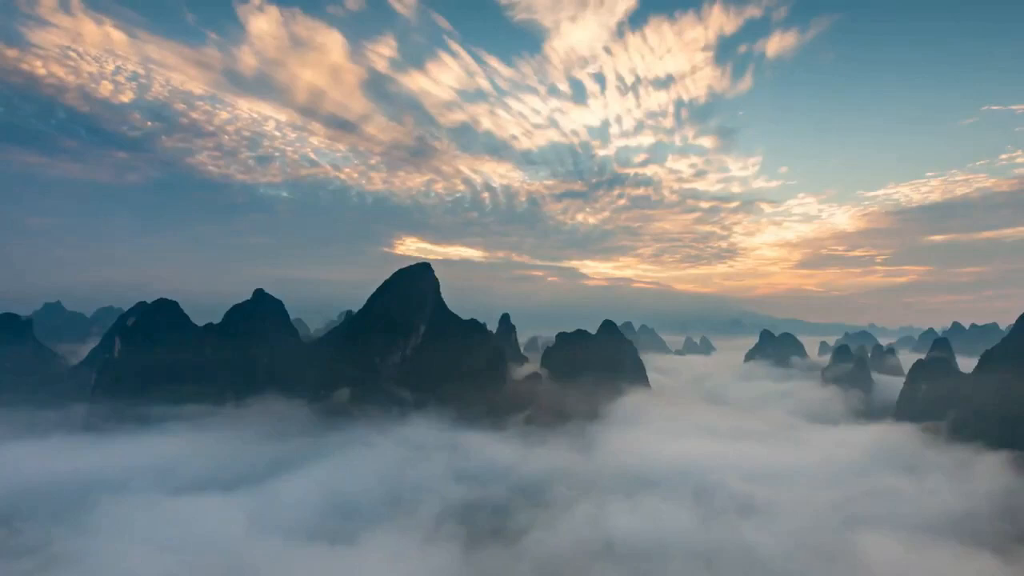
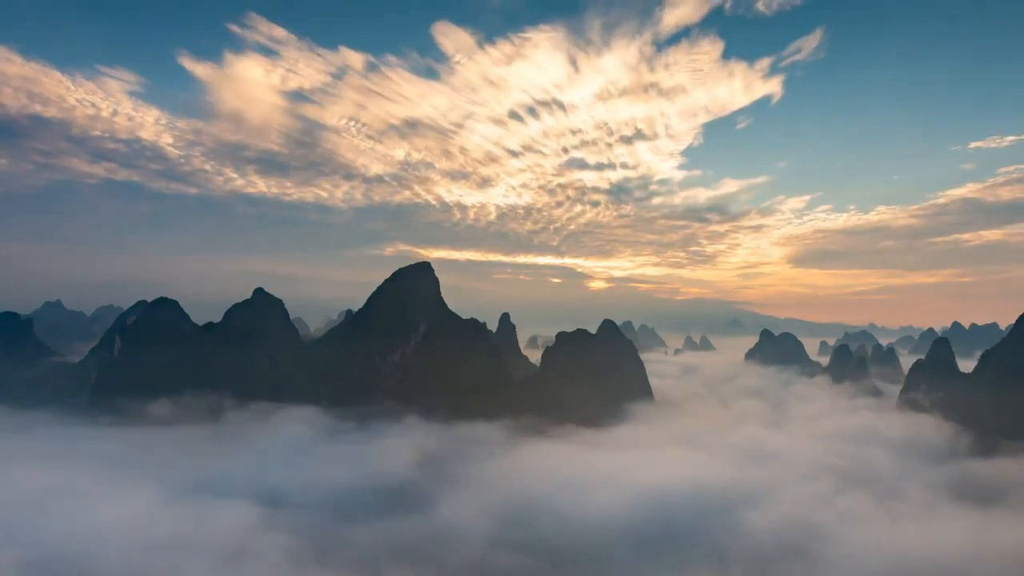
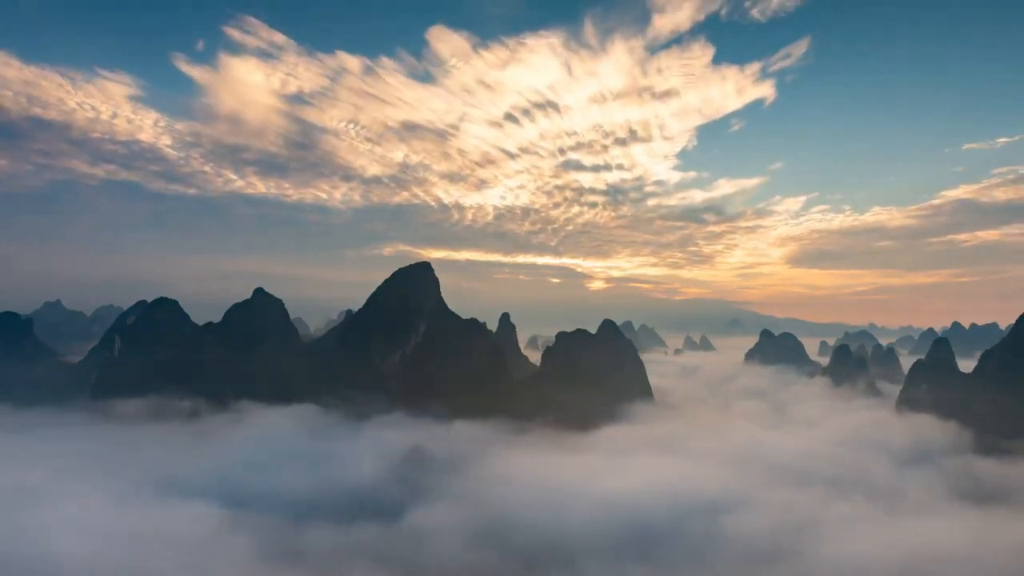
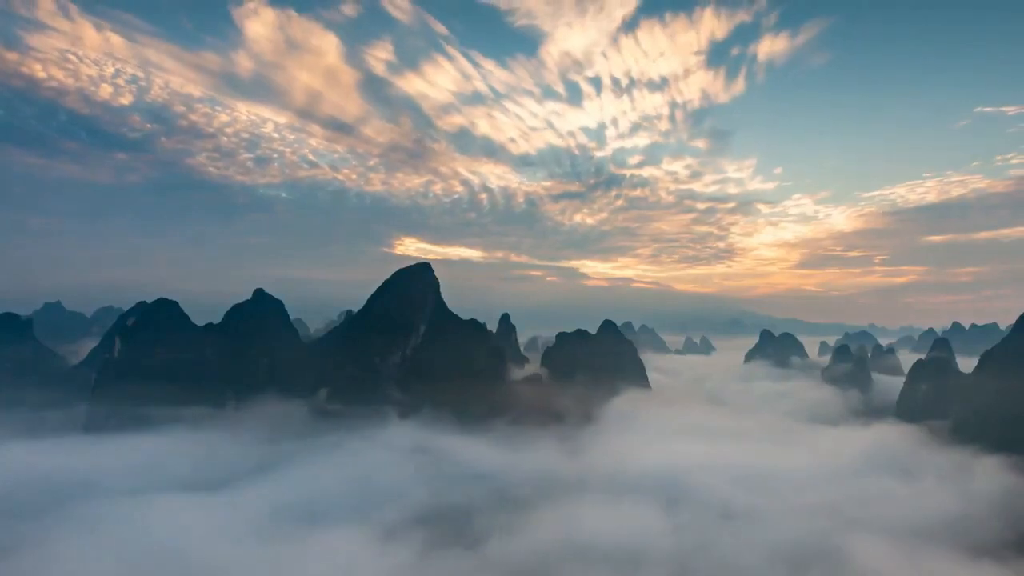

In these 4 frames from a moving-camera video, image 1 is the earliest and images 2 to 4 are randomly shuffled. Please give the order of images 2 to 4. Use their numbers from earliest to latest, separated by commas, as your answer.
4, 2, 3
